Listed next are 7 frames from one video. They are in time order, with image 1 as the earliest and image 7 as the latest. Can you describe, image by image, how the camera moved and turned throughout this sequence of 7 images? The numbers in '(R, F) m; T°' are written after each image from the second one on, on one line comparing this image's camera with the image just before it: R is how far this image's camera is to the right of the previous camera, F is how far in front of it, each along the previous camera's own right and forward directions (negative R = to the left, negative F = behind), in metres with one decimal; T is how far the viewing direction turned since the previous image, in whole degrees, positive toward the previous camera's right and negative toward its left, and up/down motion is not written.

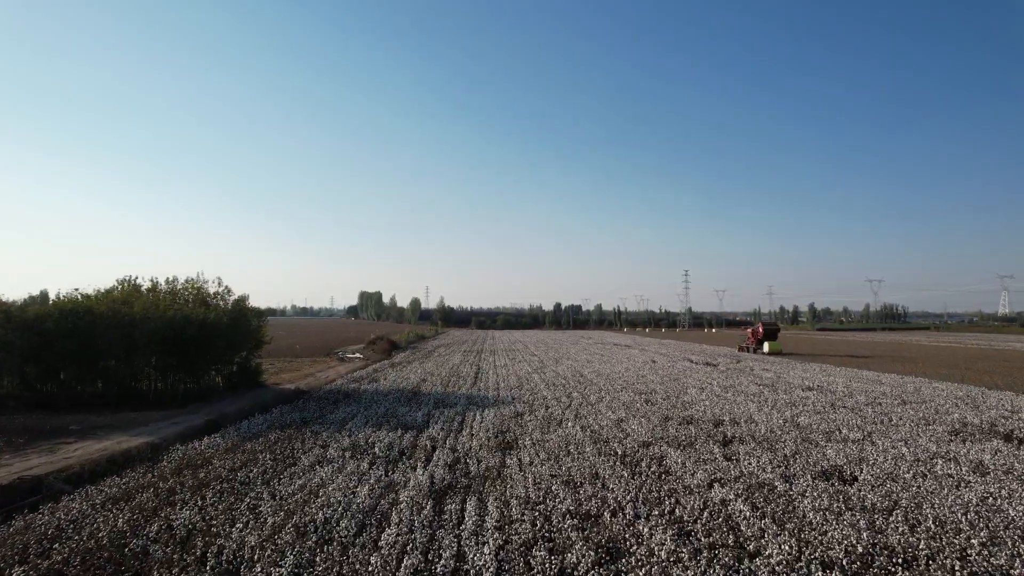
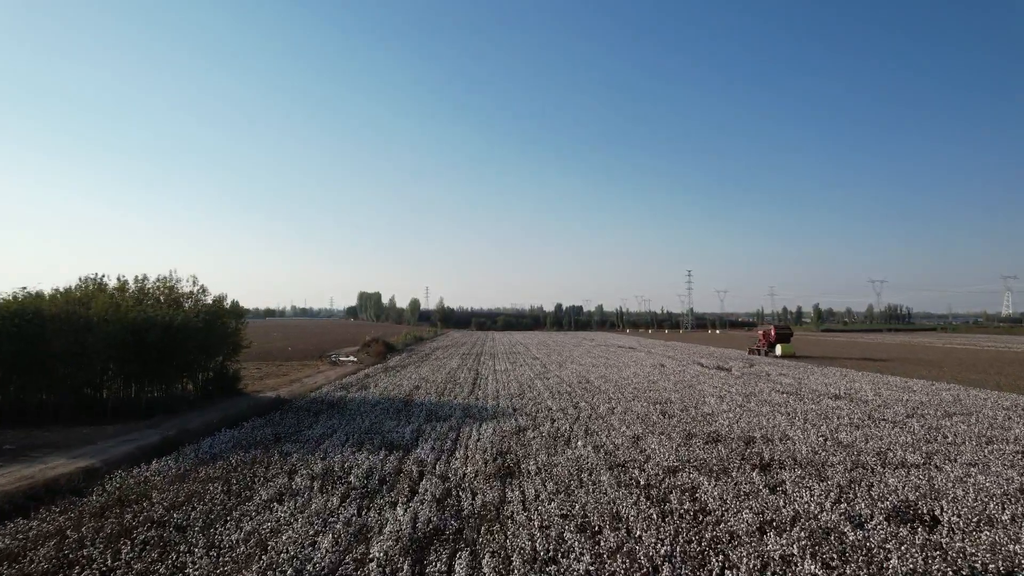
(0.0, +1.6) m; 0°
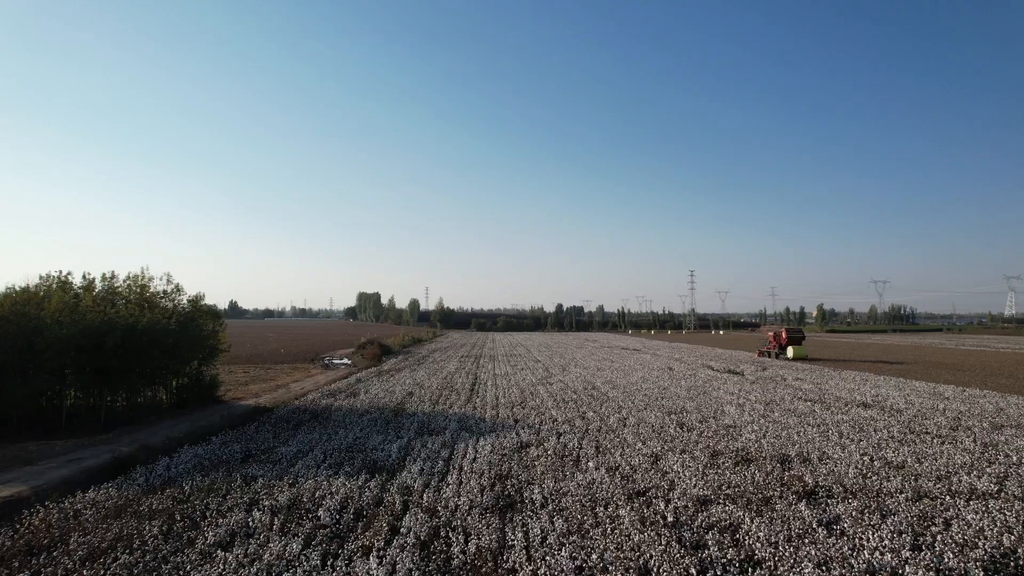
(0.0, +1.4) m; 0°
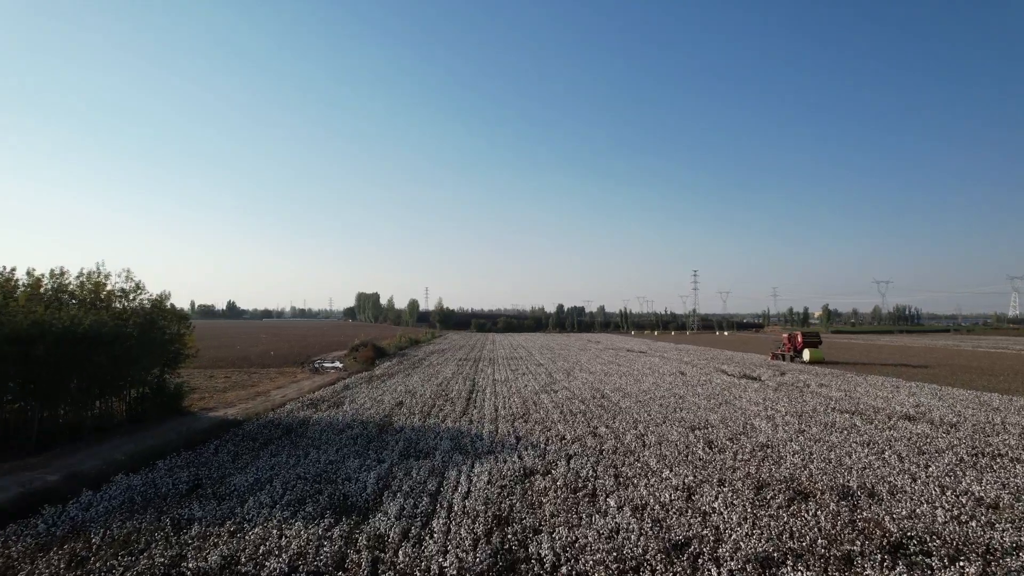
(0.0, +1.8) m; 0°
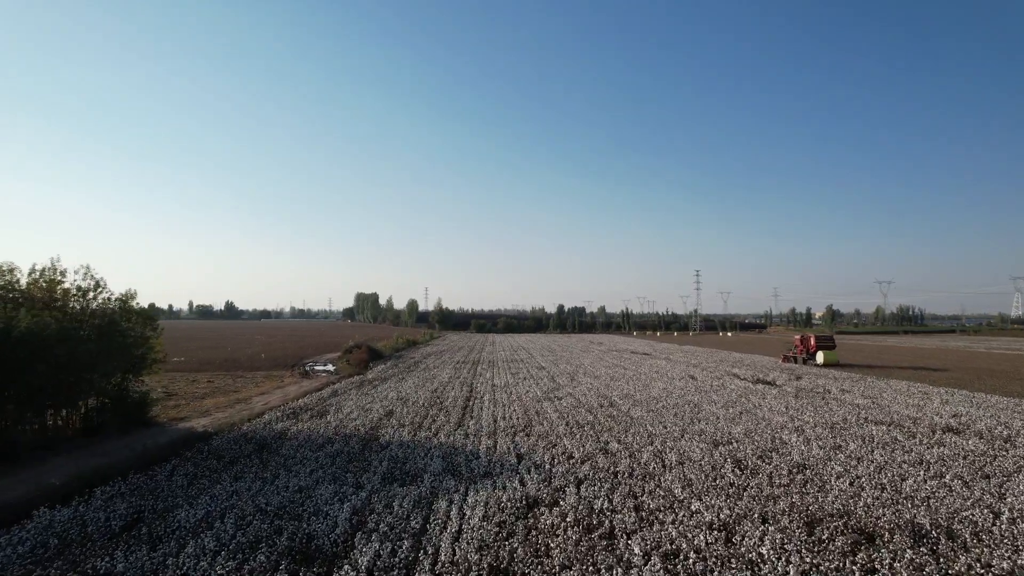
(0.0, +1.5) m; 0°
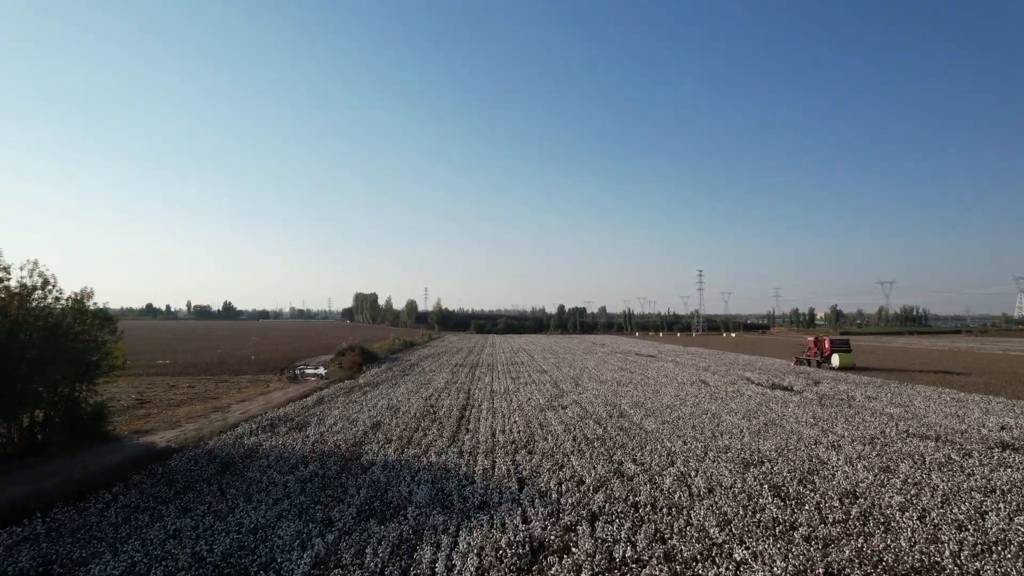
(0.0, +1.5) m; 0°
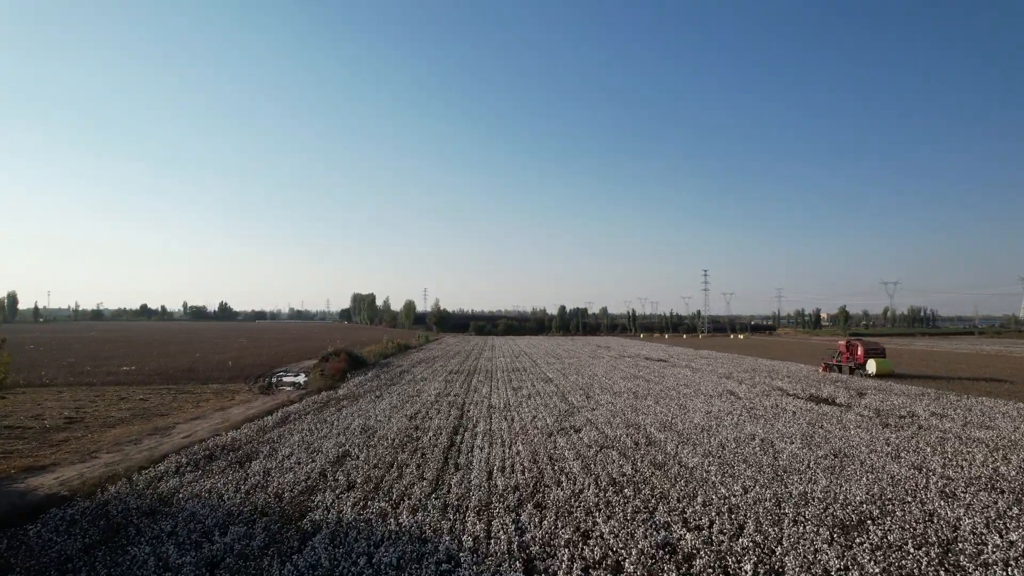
(0.0, +3.0) m; 0°
